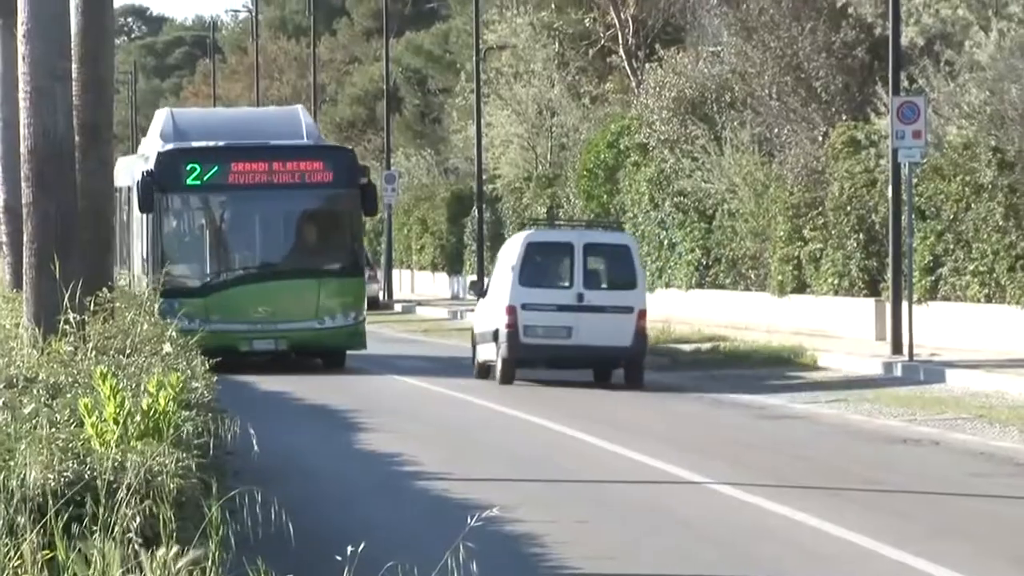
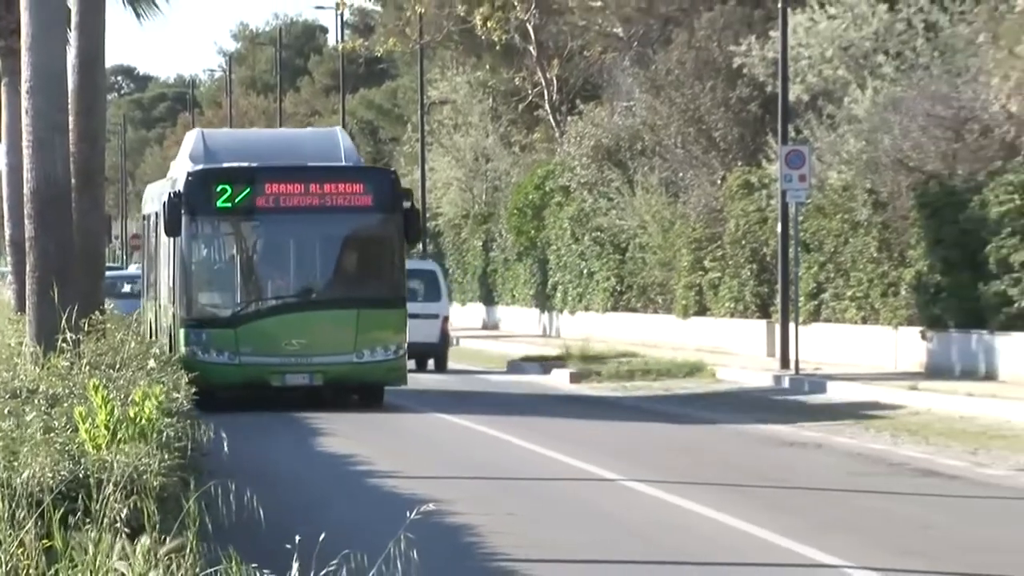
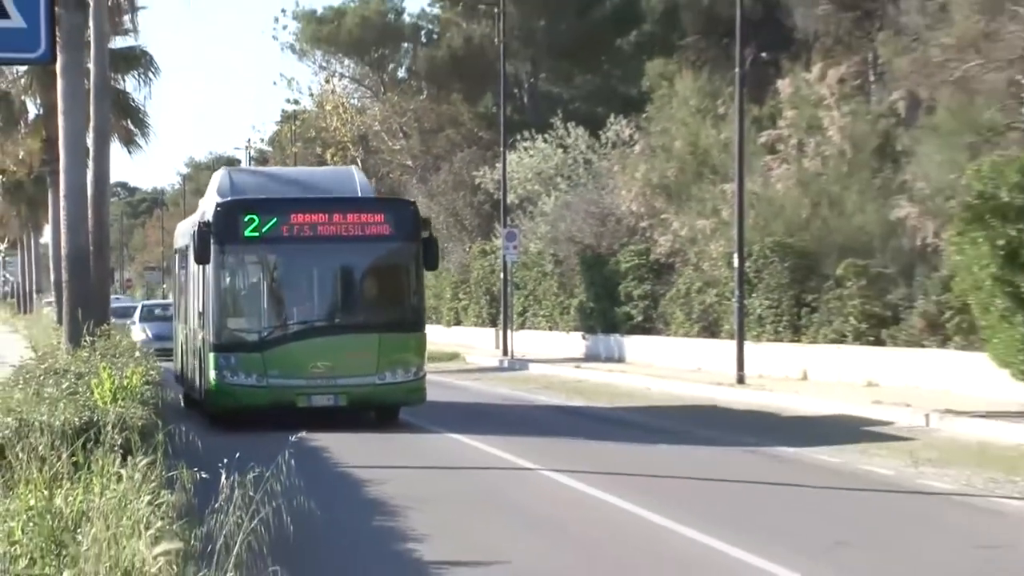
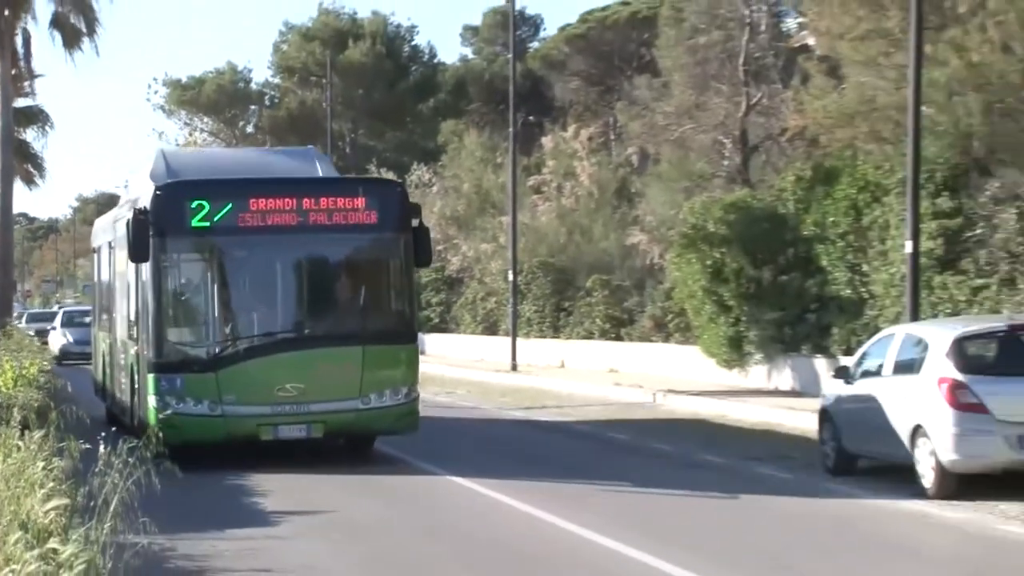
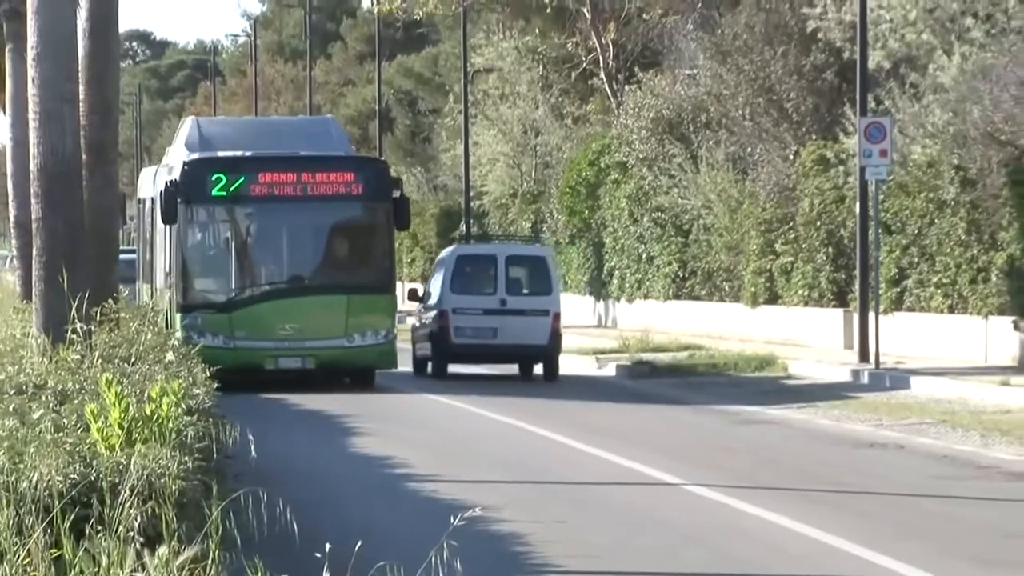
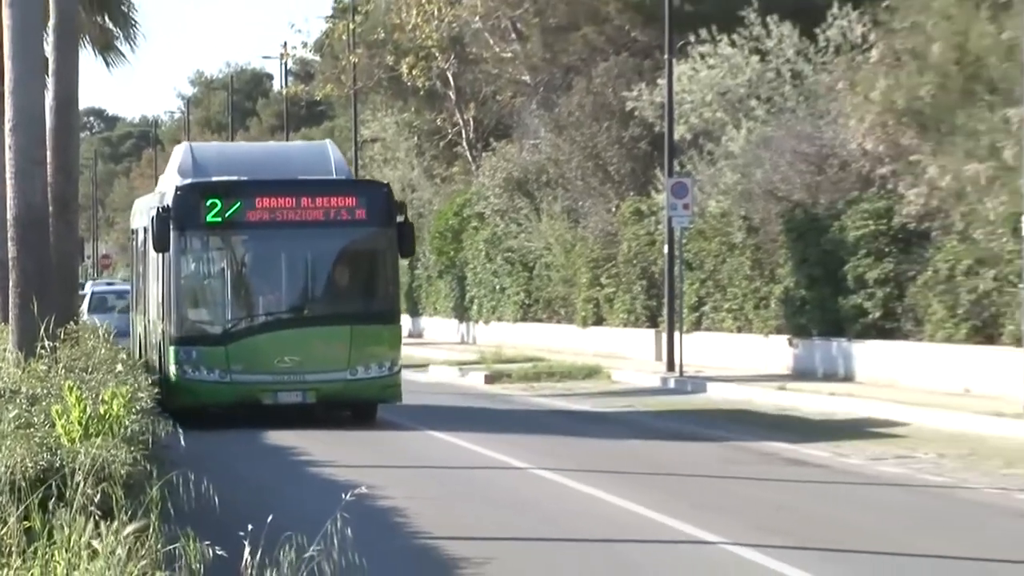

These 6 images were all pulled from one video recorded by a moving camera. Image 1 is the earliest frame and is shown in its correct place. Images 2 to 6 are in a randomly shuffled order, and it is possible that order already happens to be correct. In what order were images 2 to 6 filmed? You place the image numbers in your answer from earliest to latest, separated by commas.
5, 2, 6, 3, 4
